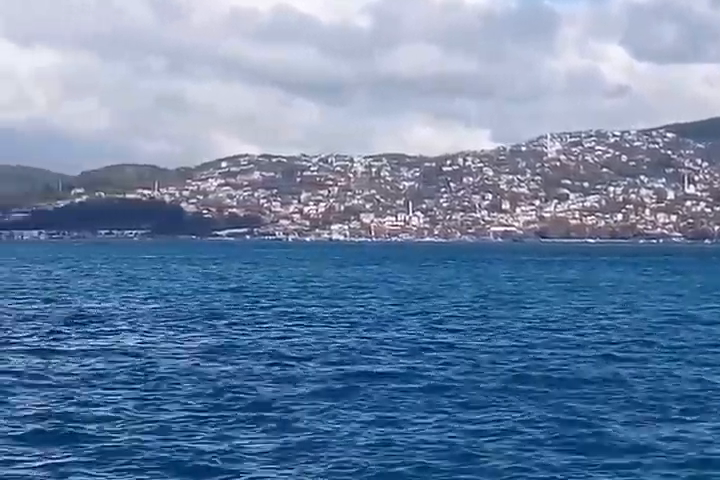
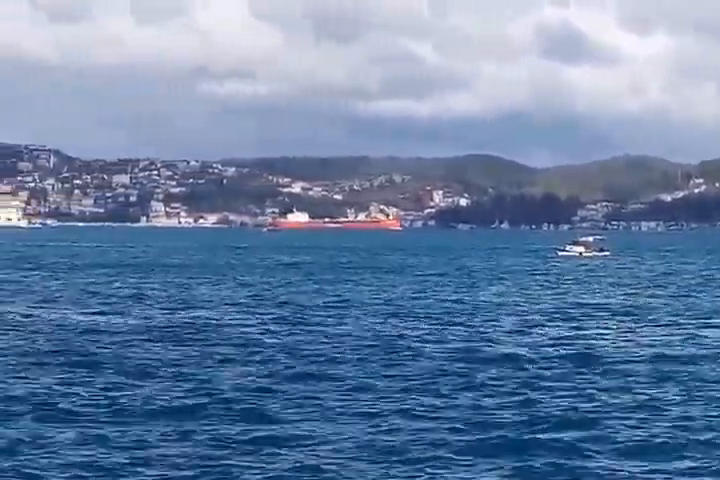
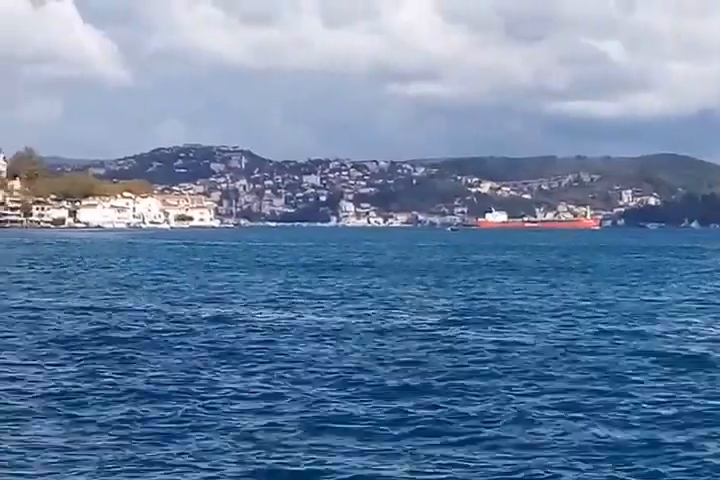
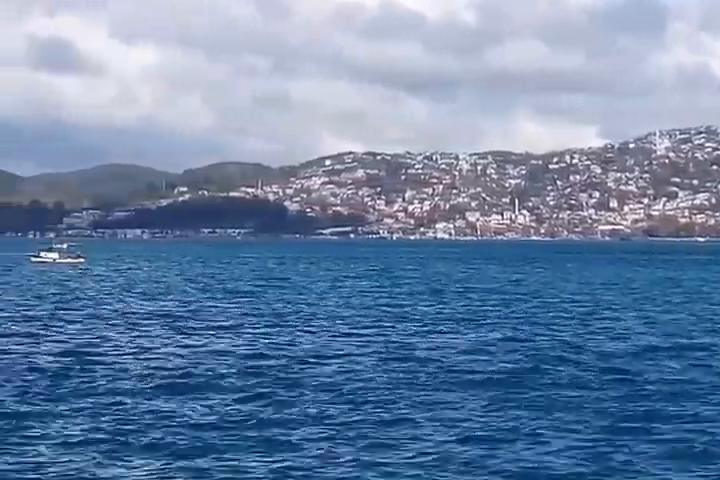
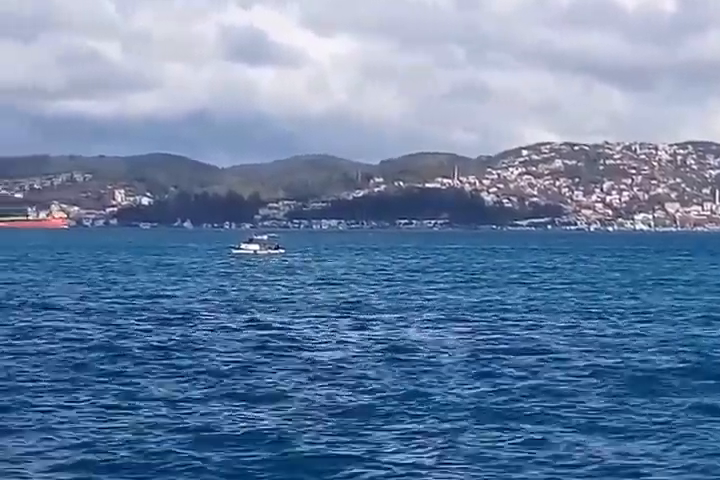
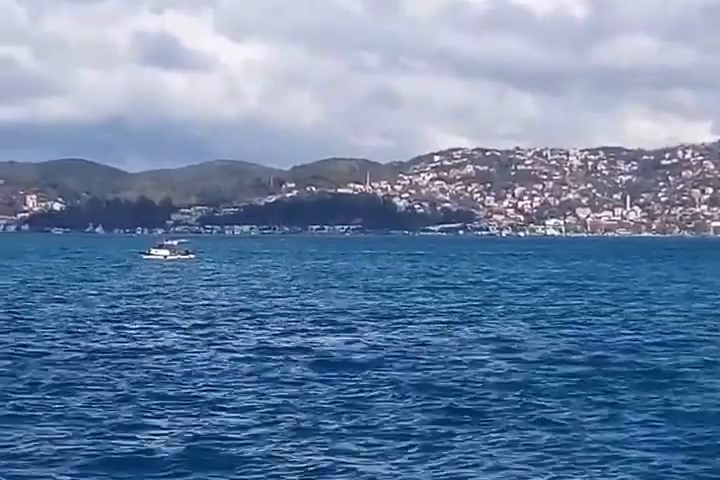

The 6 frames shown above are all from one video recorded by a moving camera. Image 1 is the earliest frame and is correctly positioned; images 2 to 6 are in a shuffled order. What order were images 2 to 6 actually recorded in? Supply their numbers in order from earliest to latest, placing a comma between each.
4, 6, 5, 2, 3
